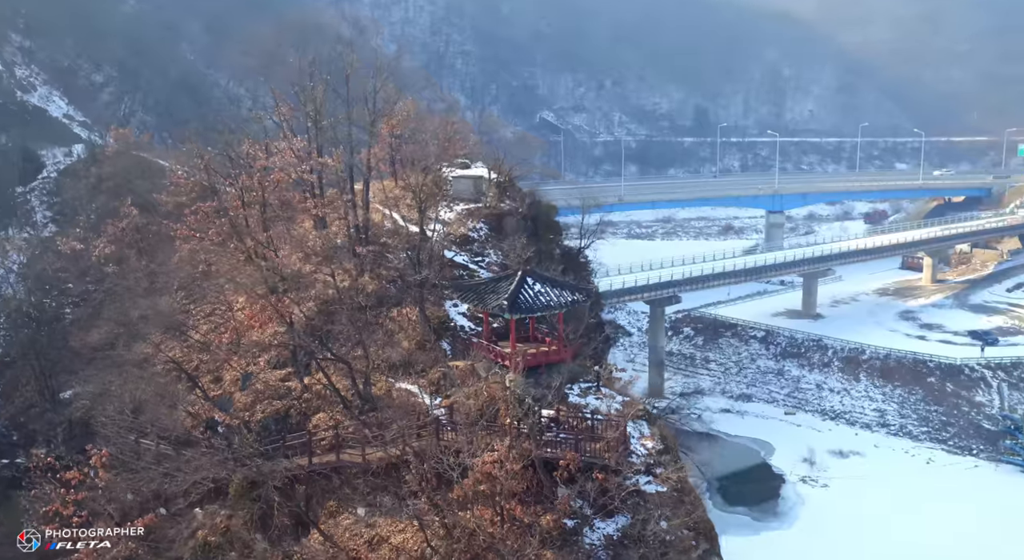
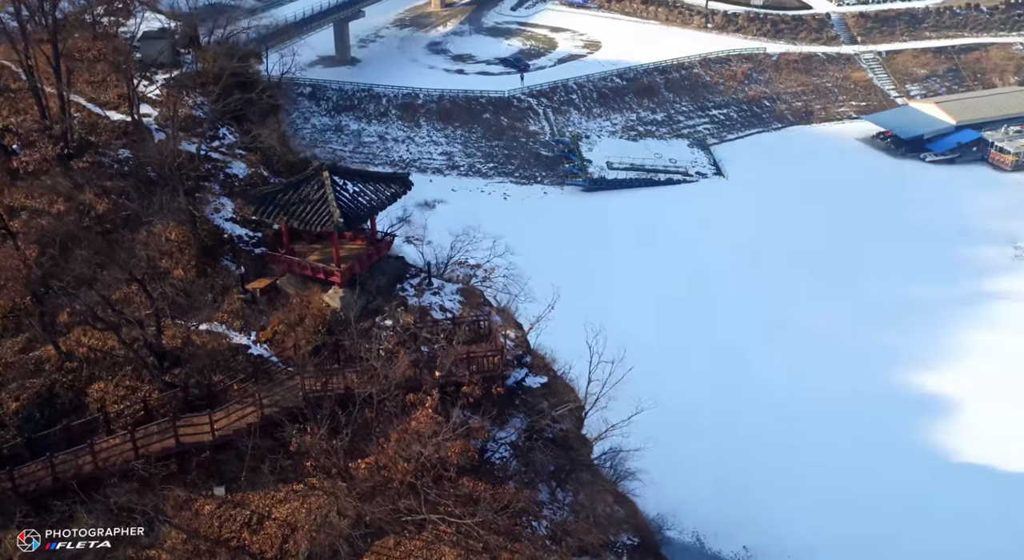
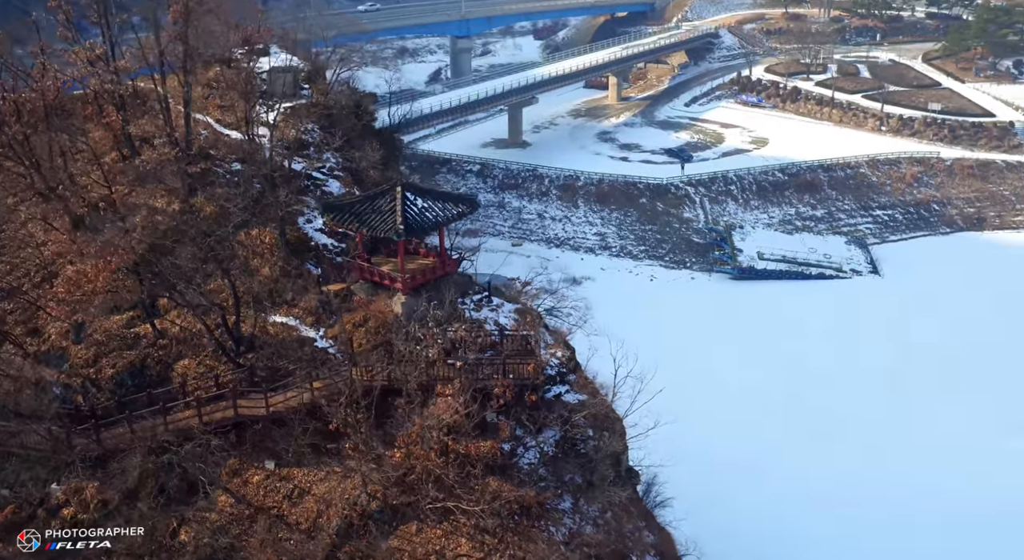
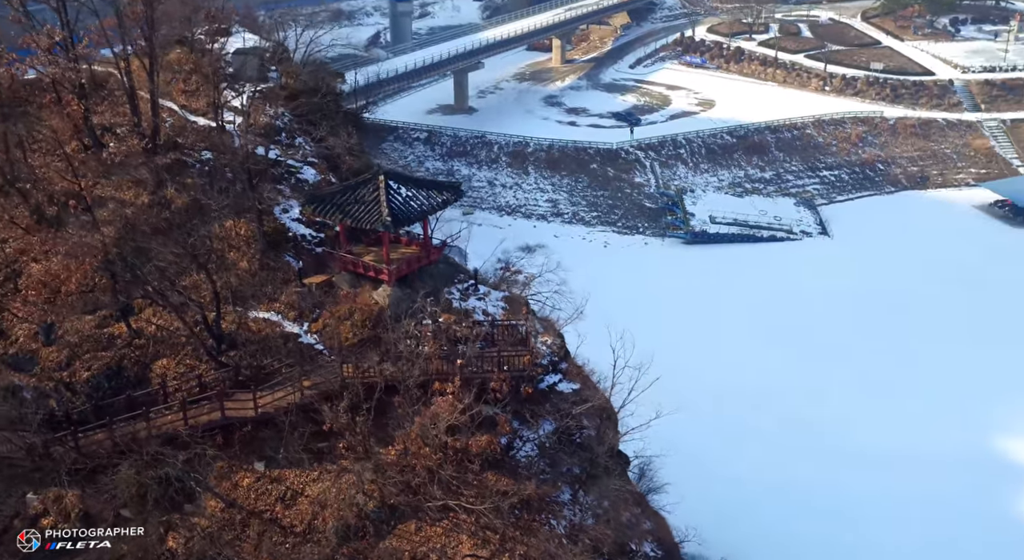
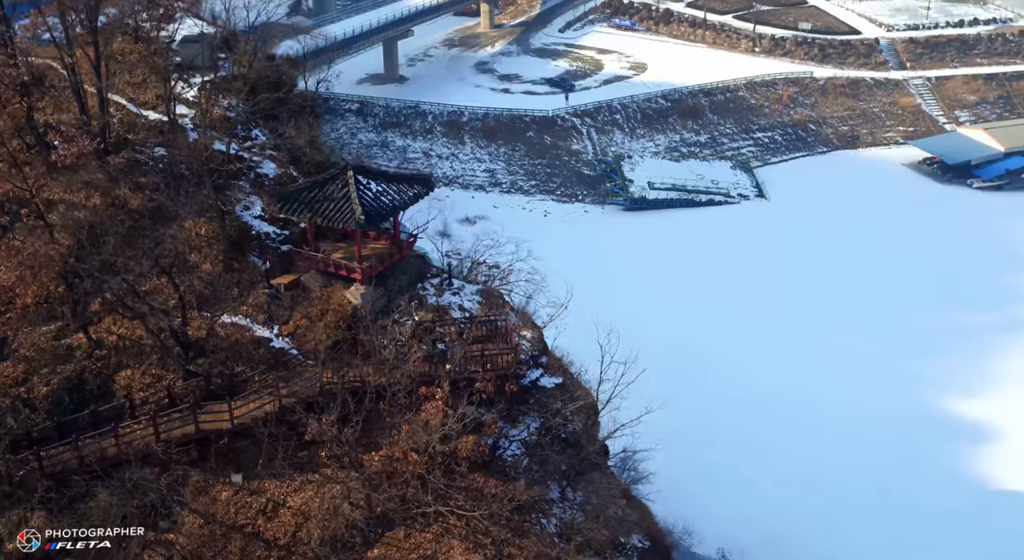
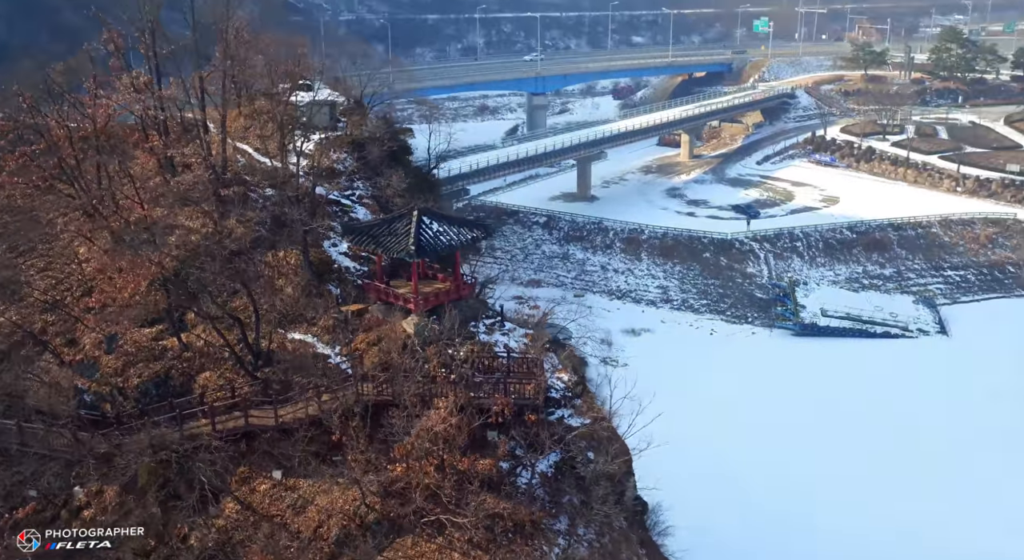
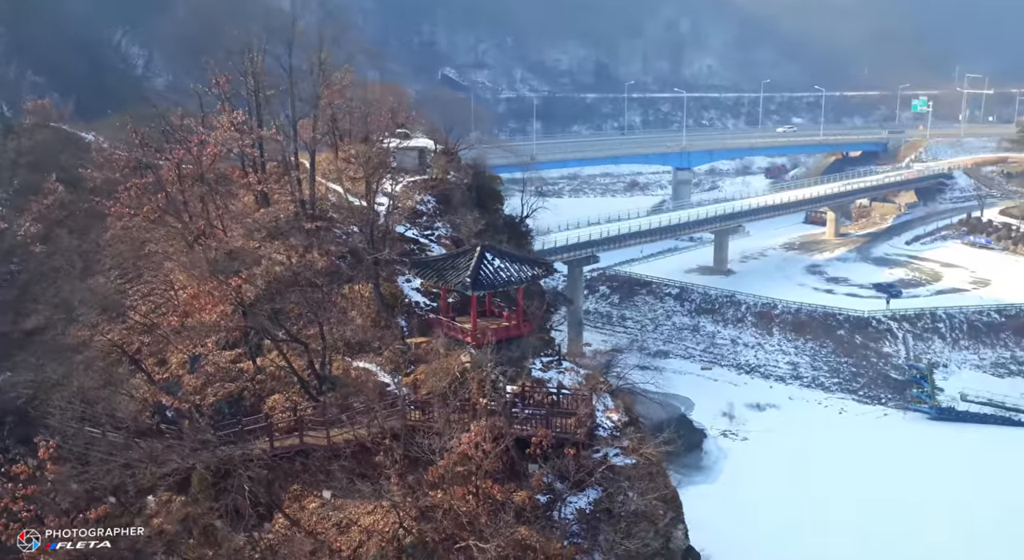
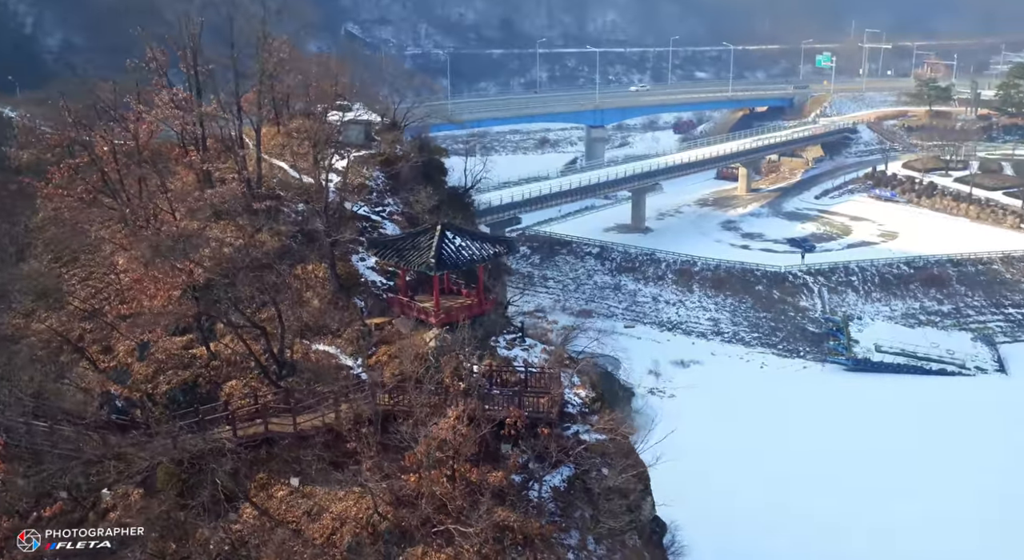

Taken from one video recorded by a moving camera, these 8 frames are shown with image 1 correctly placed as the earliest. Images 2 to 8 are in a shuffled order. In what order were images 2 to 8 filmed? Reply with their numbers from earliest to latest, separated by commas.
7, 8, 6, 3, 4, 5, 2
